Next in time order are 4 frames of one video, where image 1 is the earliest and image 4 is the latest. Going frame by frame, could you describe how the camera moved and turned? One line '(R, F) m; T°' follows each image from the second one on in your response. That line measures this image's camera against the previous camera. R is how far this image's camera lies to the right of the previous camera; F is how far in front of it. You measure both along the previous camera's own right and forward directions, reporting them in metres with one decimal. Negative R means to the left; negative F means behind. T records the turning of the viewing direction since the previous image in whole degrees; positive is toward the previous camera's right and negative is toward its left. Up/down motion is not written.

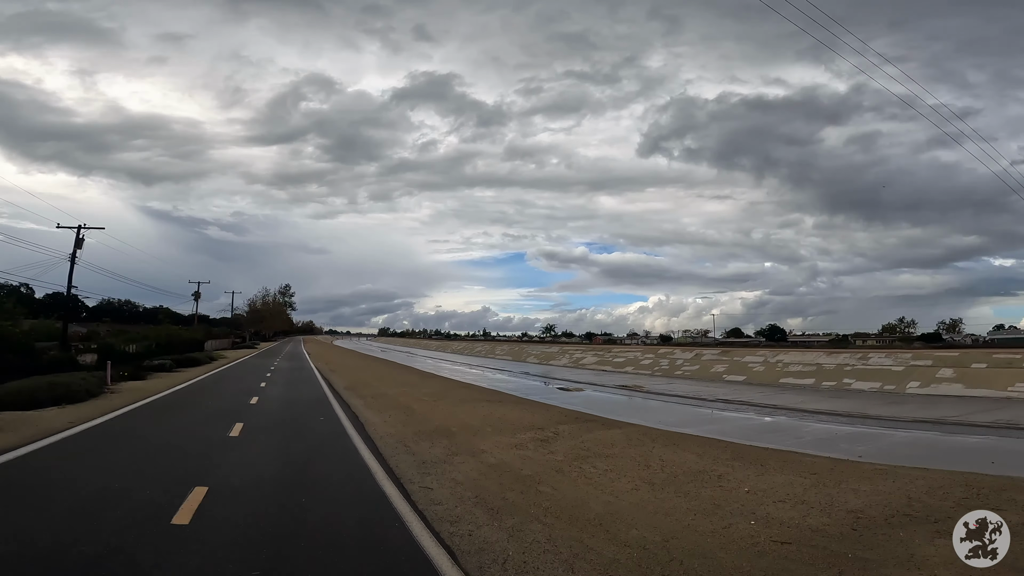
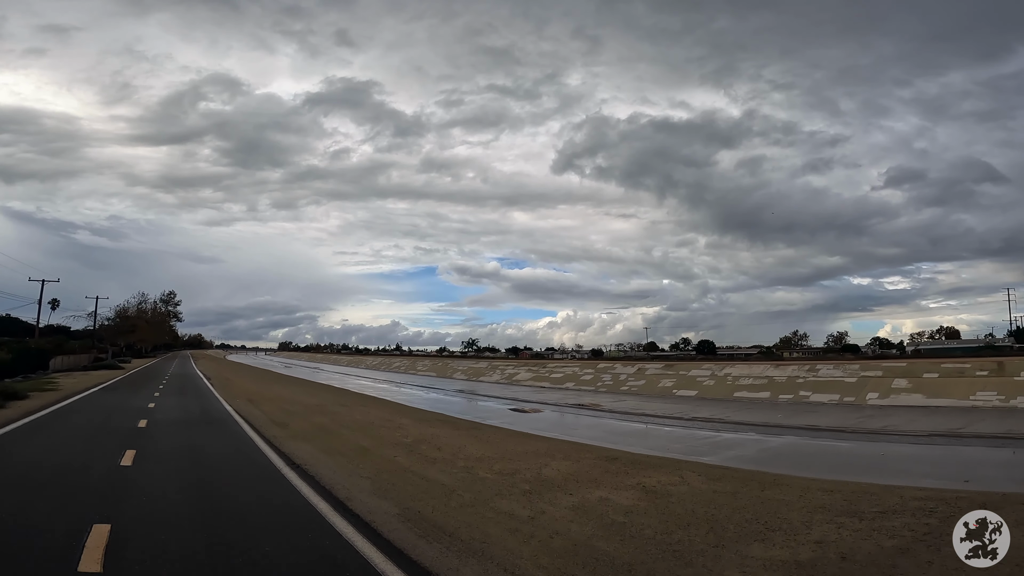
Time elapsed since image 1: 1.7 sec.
(-1.2, +2.9) m; +8°
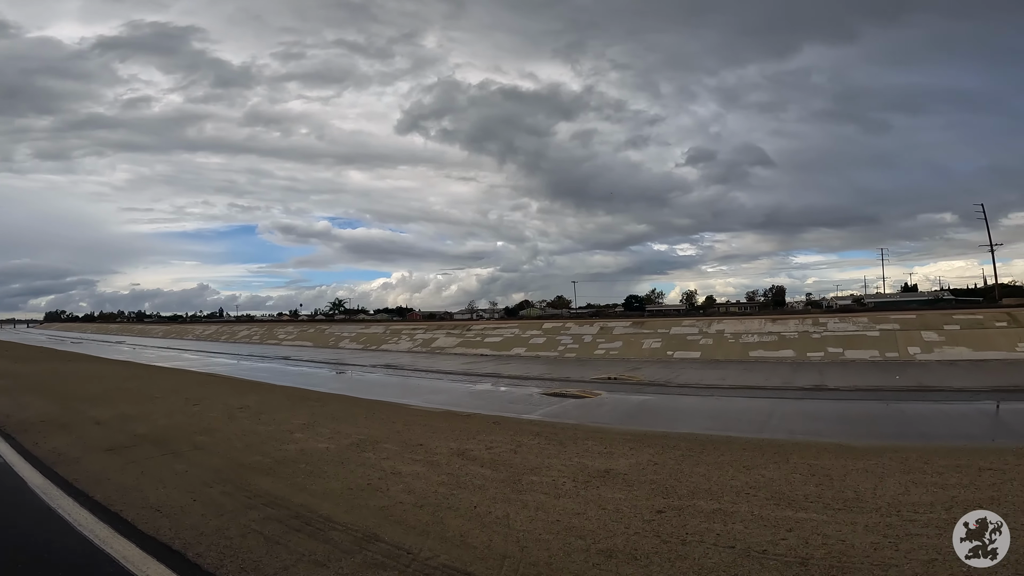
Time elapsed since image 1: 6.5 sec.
(-4.9, +6.4) m; +16°
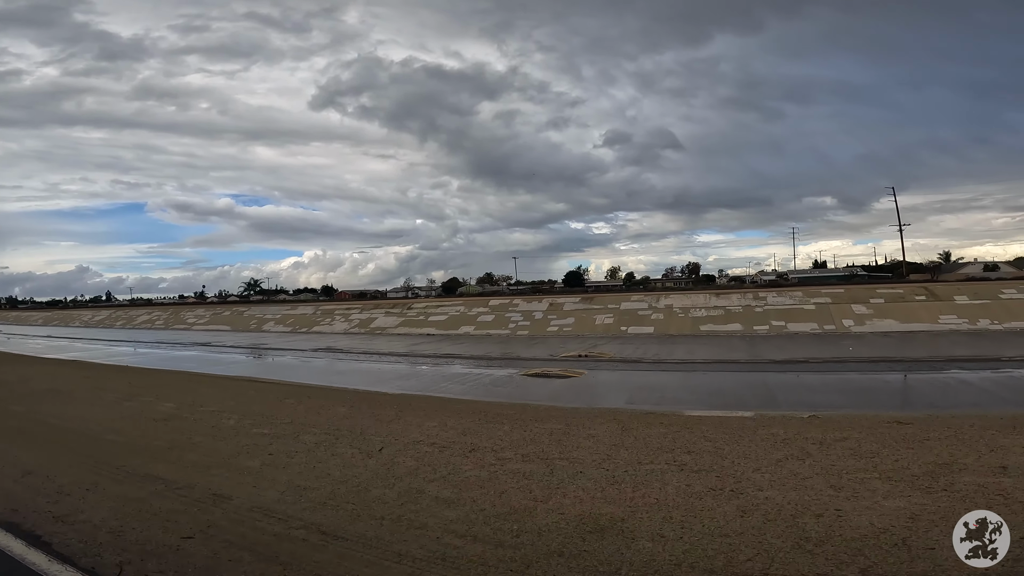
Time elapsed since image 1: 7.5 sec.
(-1.1, +1.2) m; +7°
